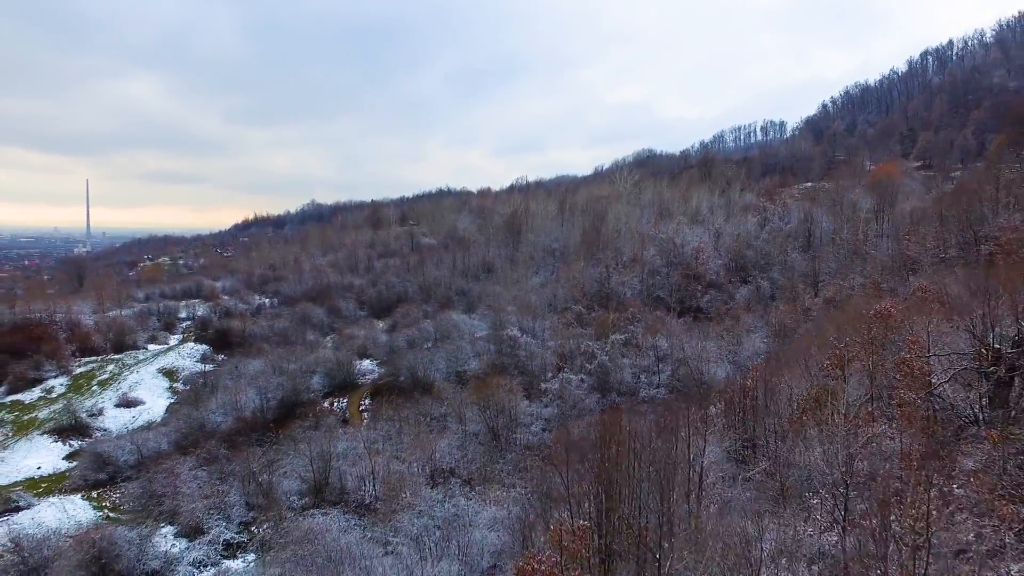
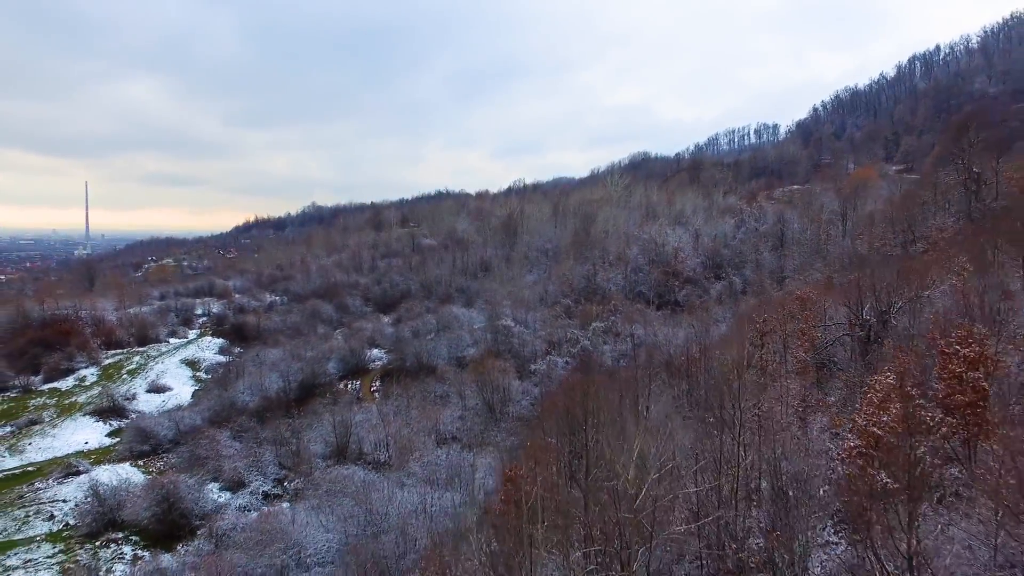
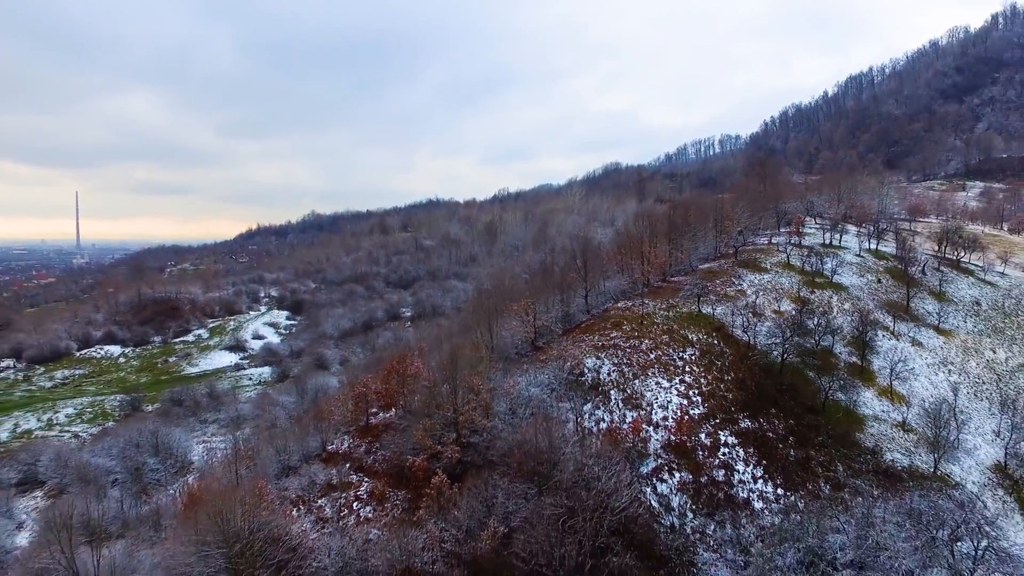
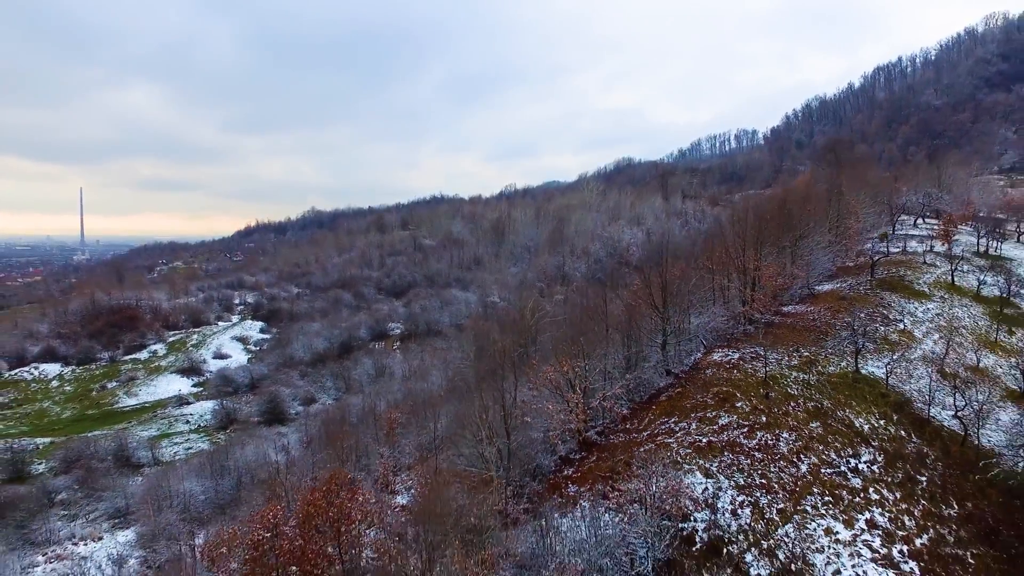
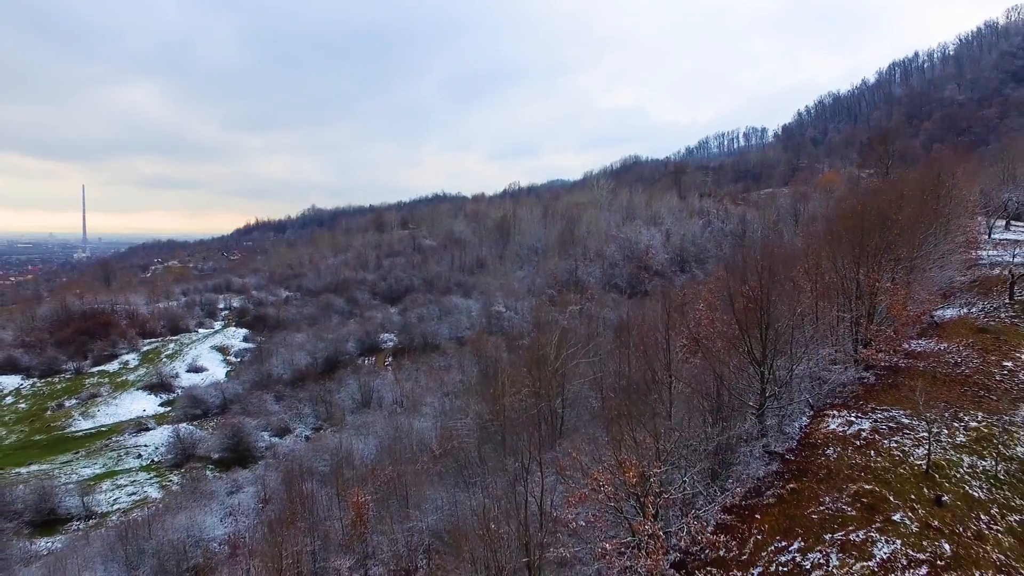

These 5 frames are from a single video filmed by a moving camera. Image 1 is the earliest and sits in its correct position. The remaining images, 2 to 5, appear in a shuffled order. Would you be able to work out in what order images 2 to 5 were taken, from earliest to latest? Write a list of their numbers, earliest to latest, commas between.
2, 5, 4, 3
